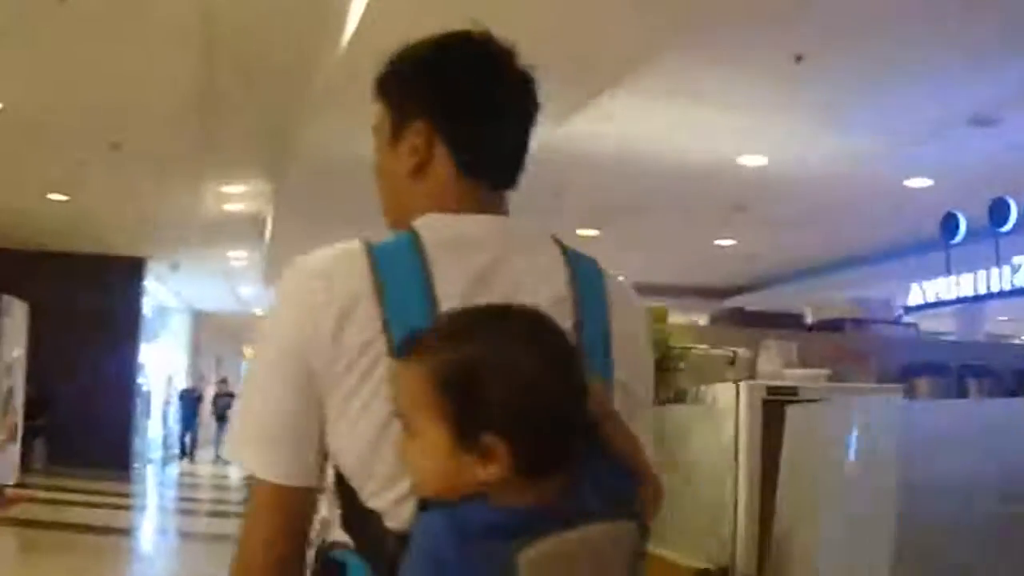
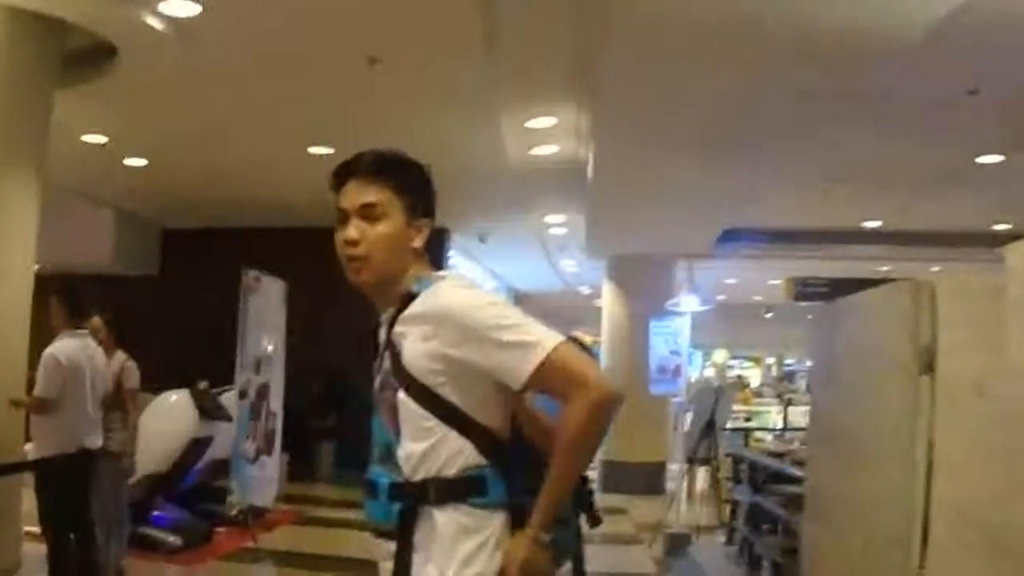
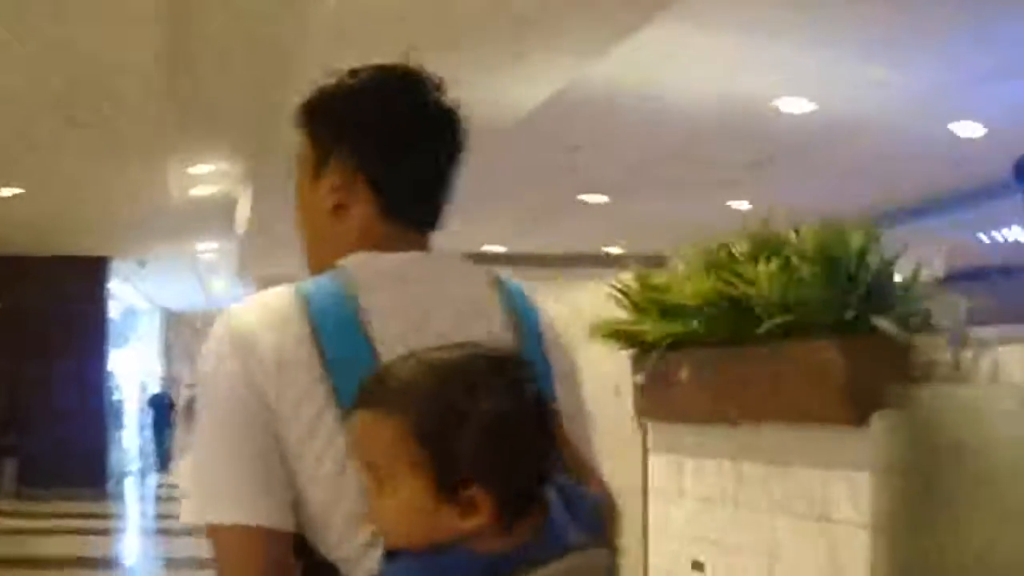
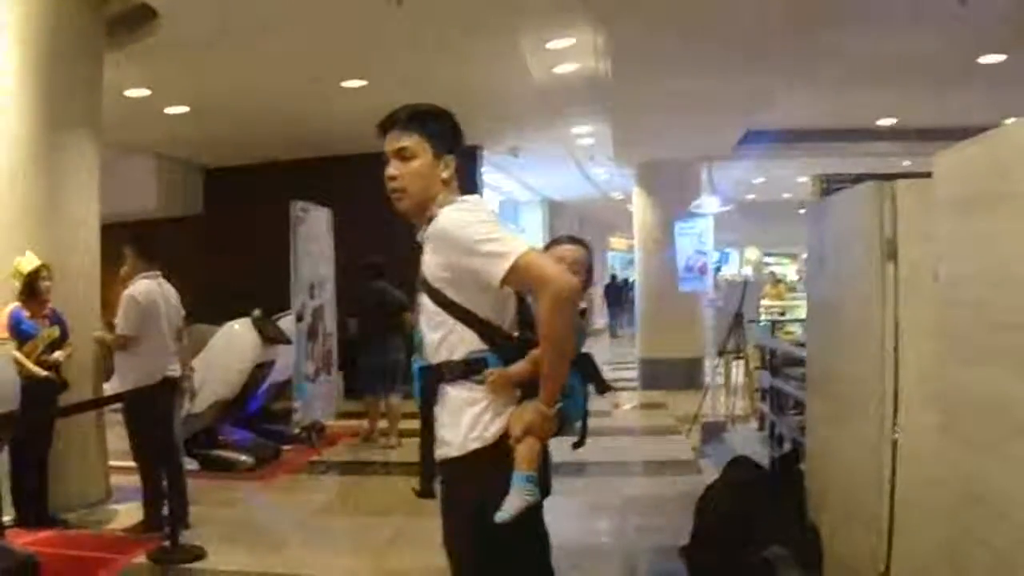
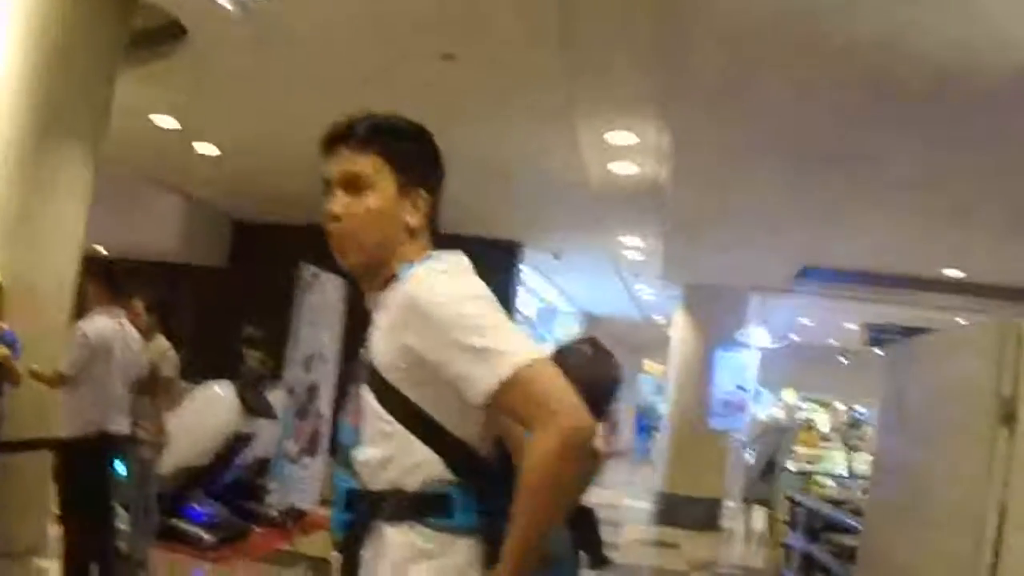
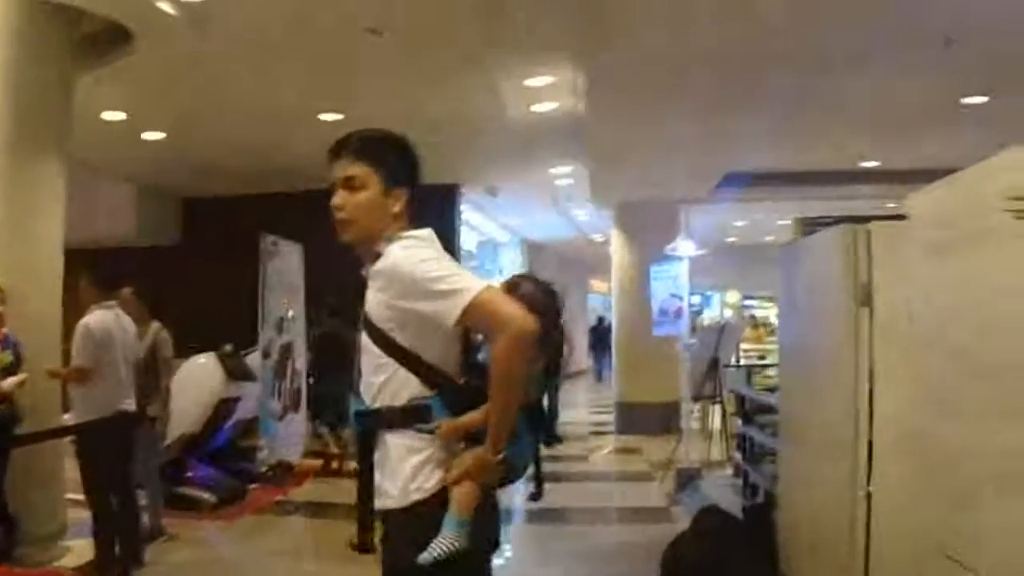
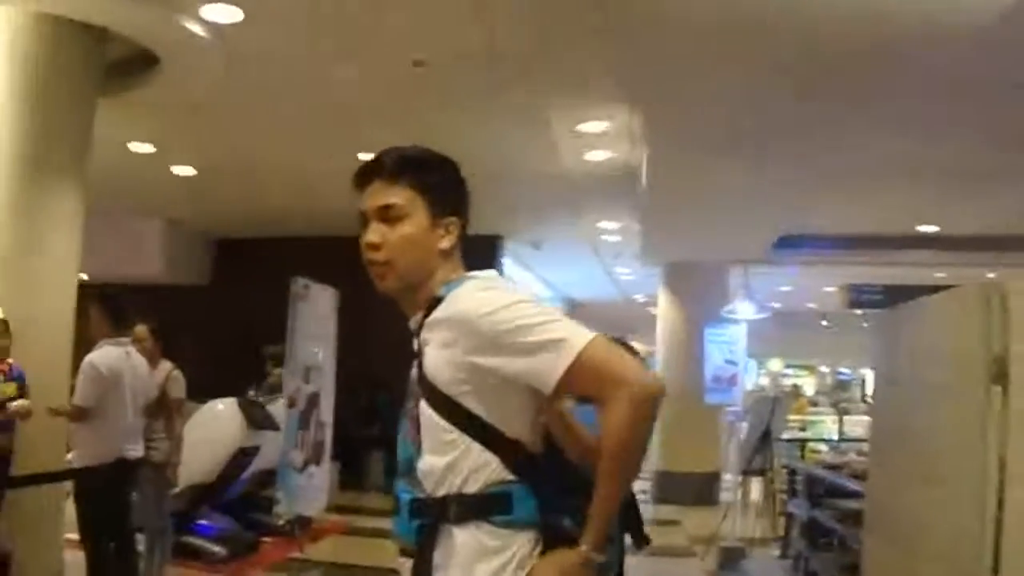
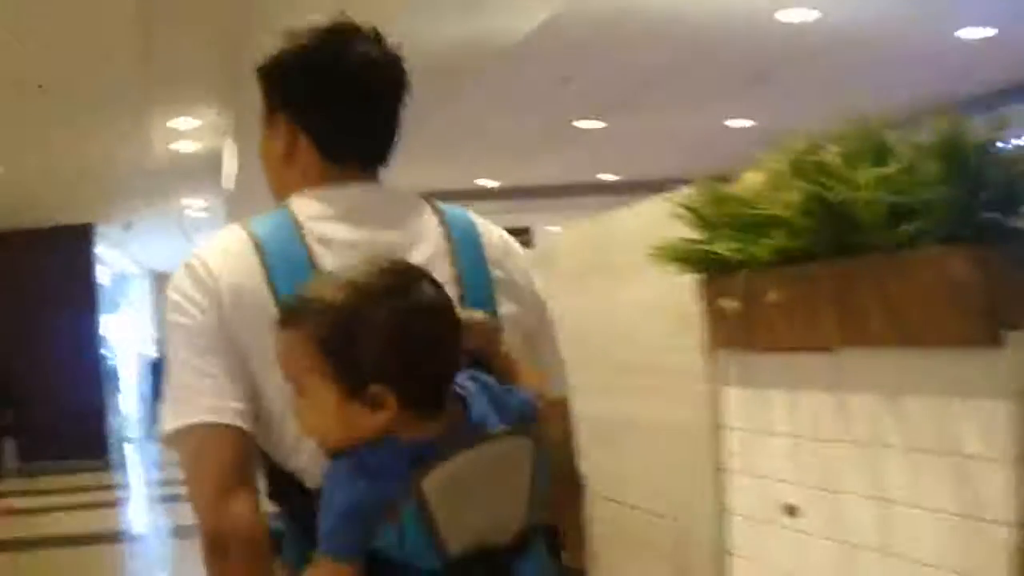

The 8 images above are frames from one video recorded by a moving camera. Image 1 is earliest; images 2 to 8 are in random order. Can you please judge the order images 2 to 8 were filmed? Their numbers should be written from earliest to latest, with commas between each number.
3, 8, 4, 6, 2, 7, 5
